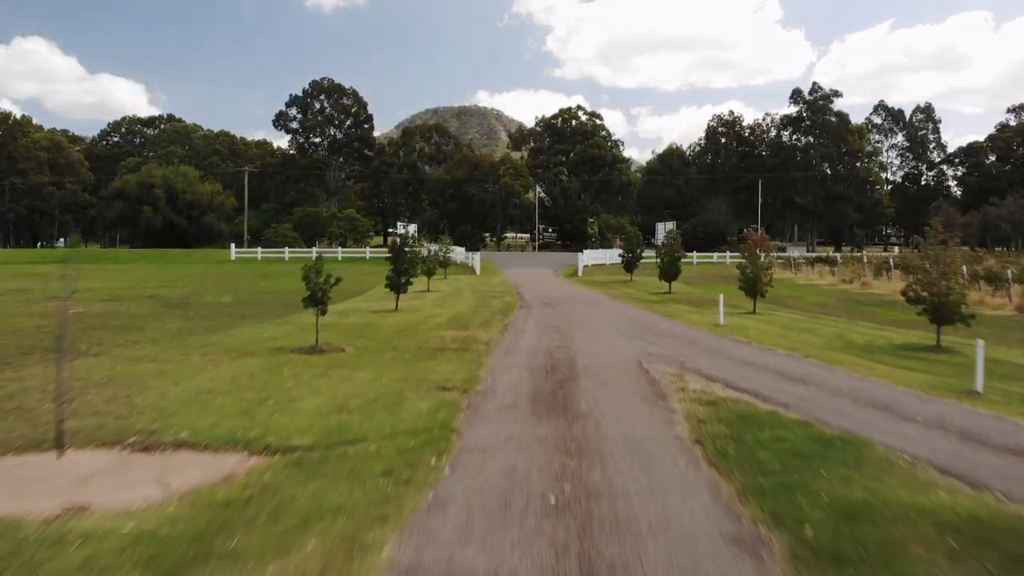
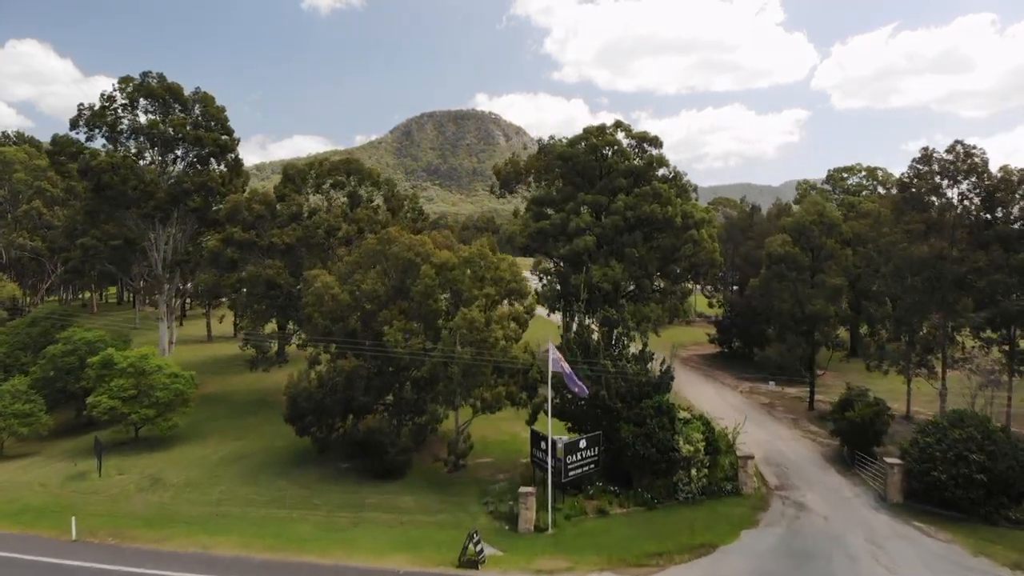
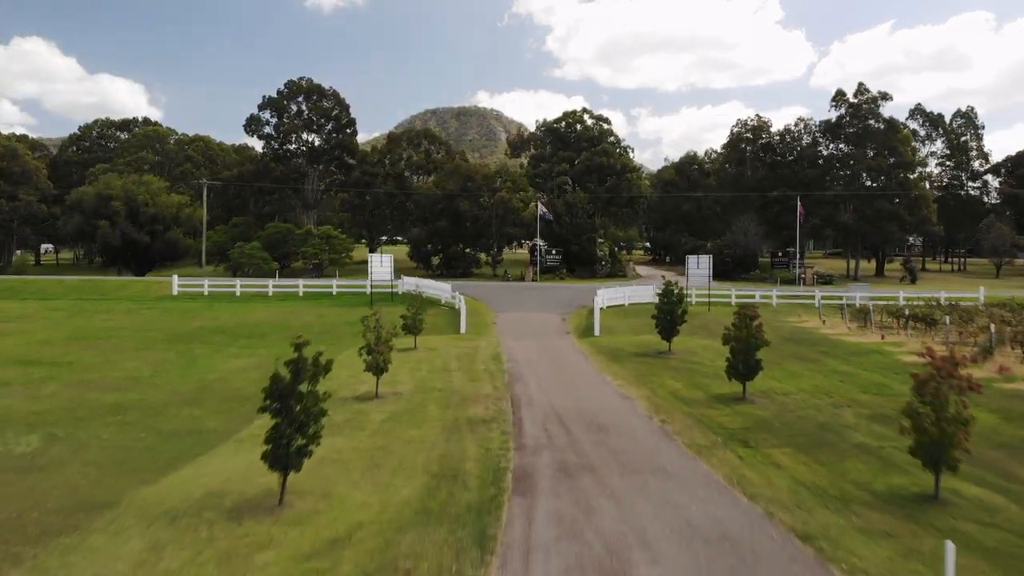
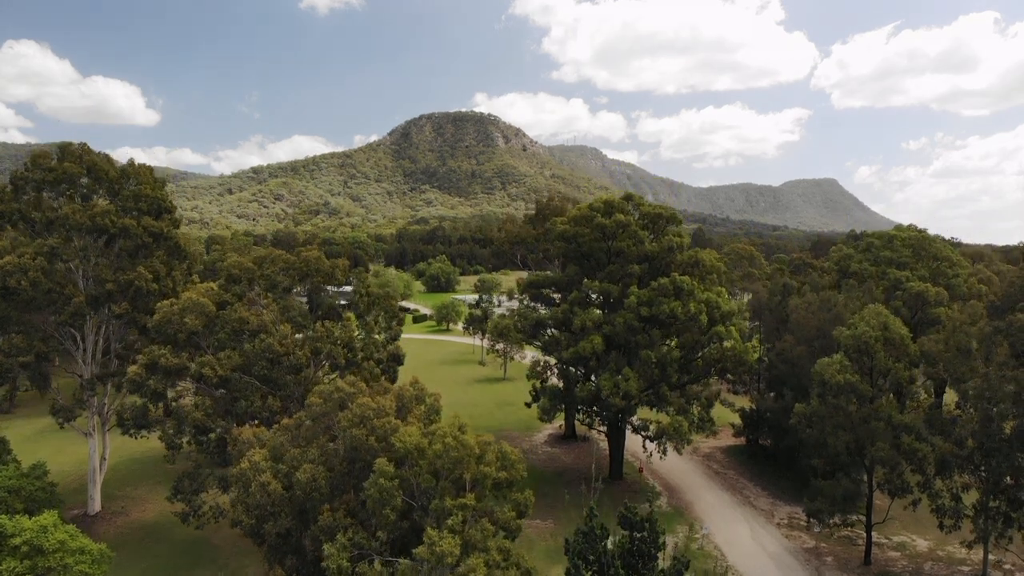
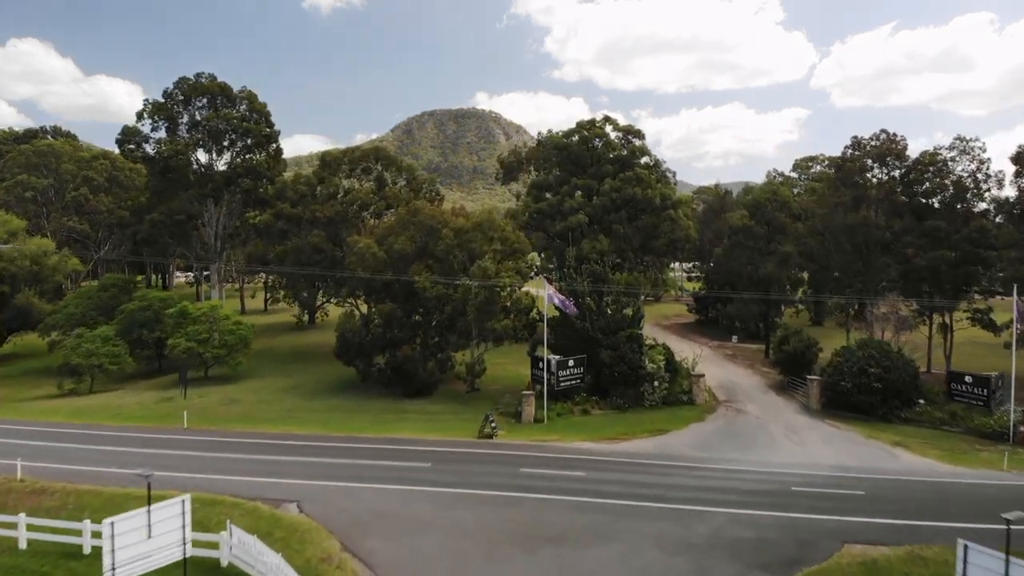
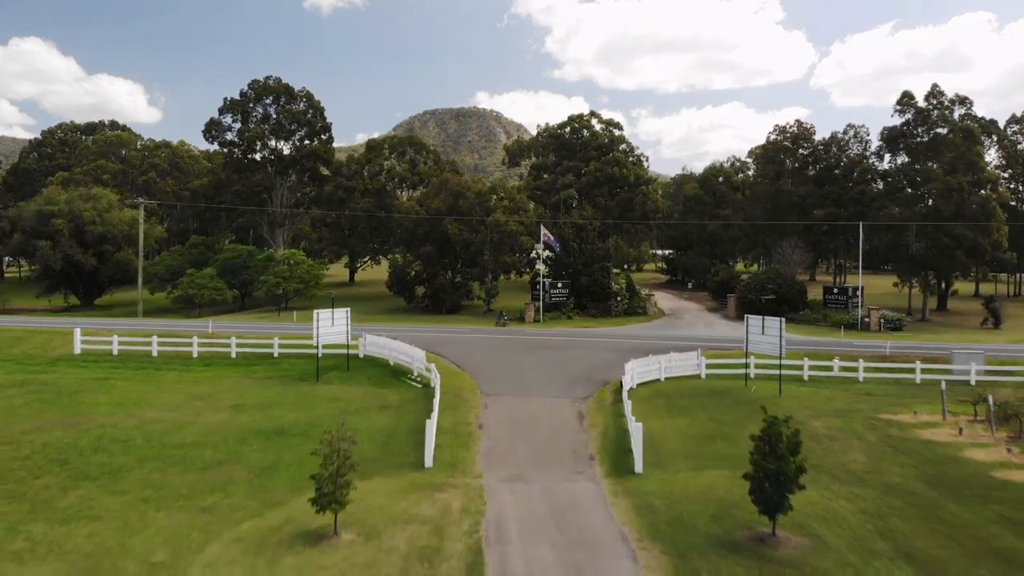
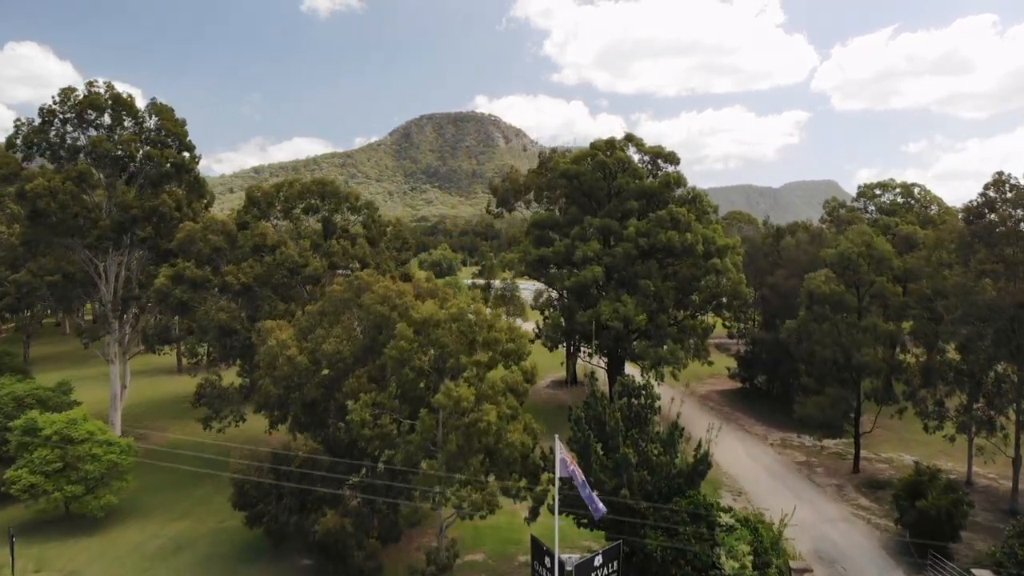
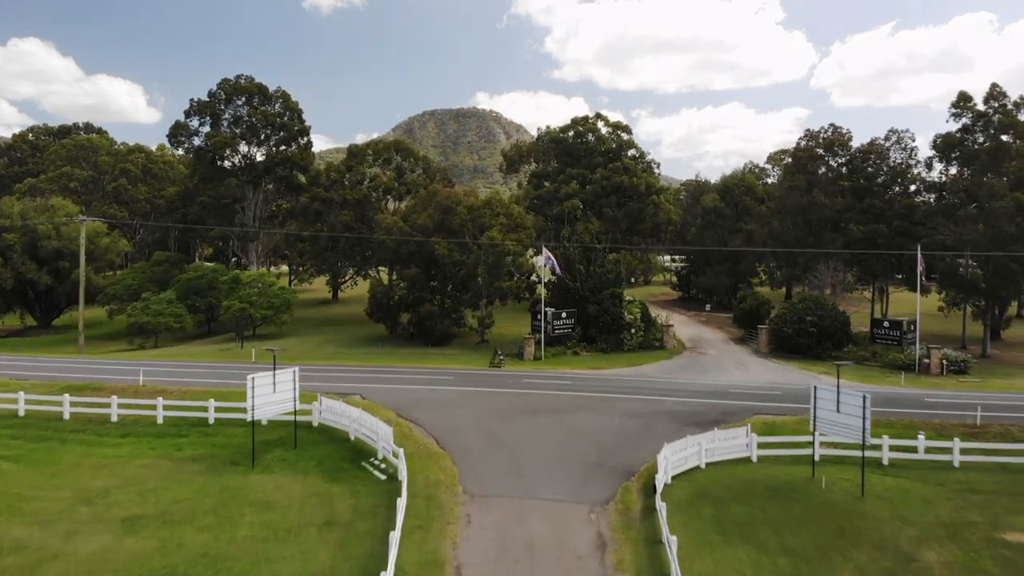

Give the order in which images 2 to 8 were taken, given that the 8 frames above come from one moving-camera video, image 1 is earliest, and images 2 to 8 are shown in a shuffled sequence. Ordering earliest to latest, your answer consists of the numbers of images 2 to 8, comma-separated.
3, 6, 8, 5, 2, 7, 4
